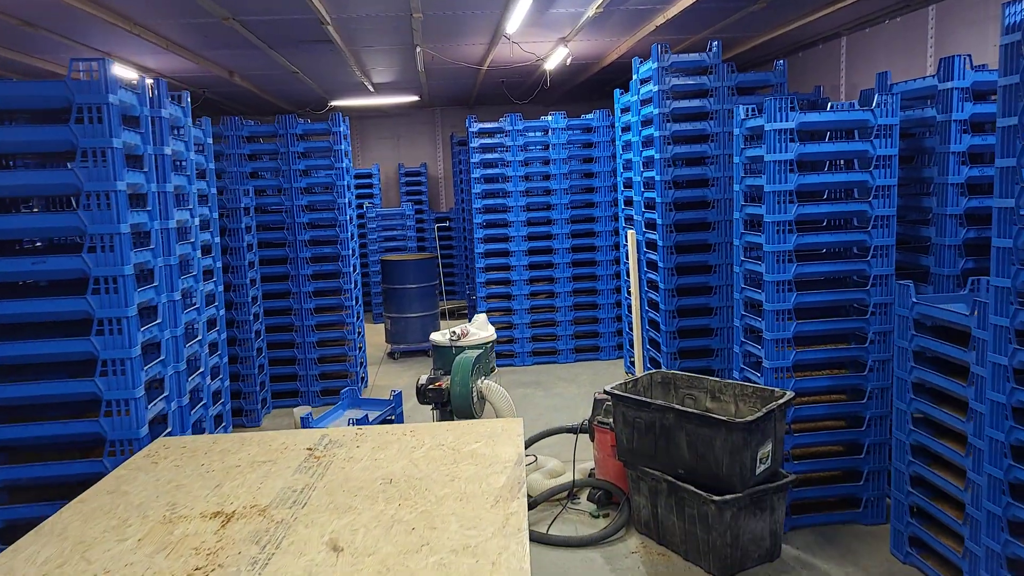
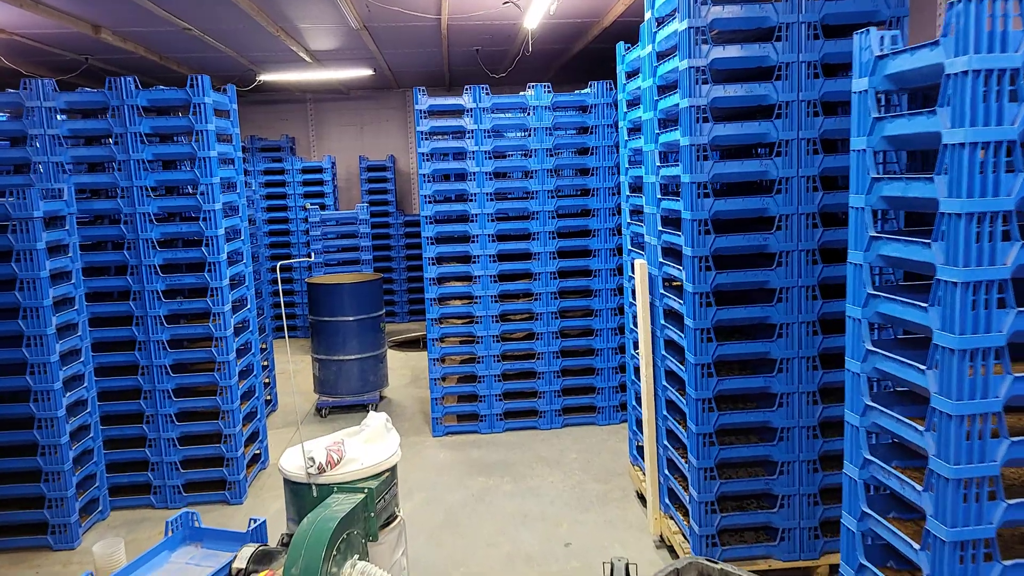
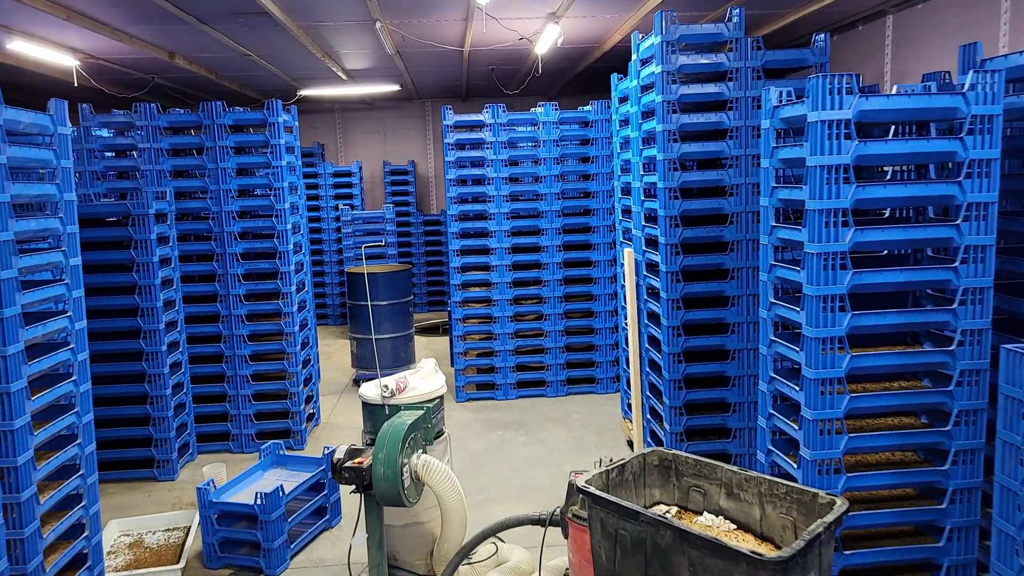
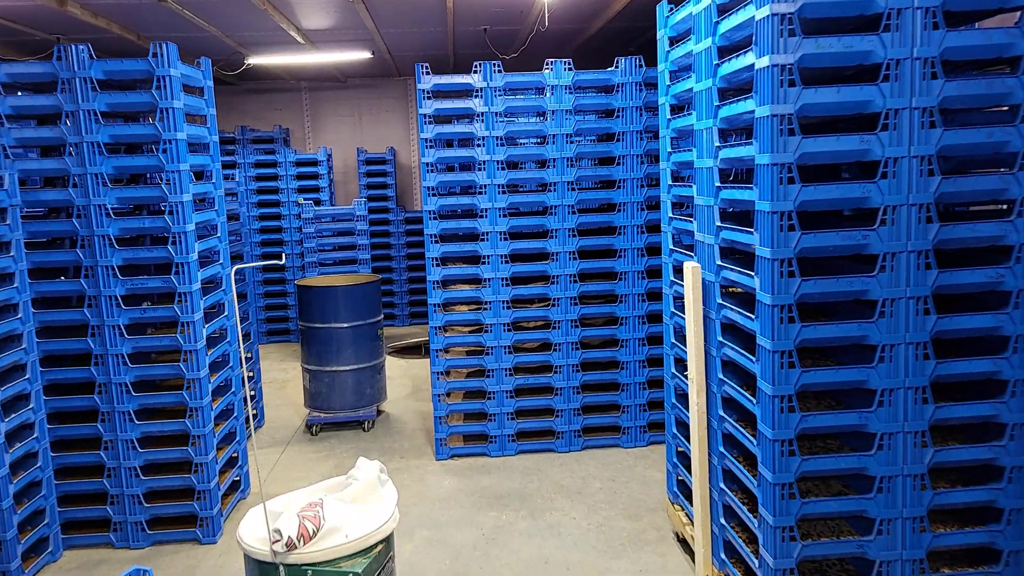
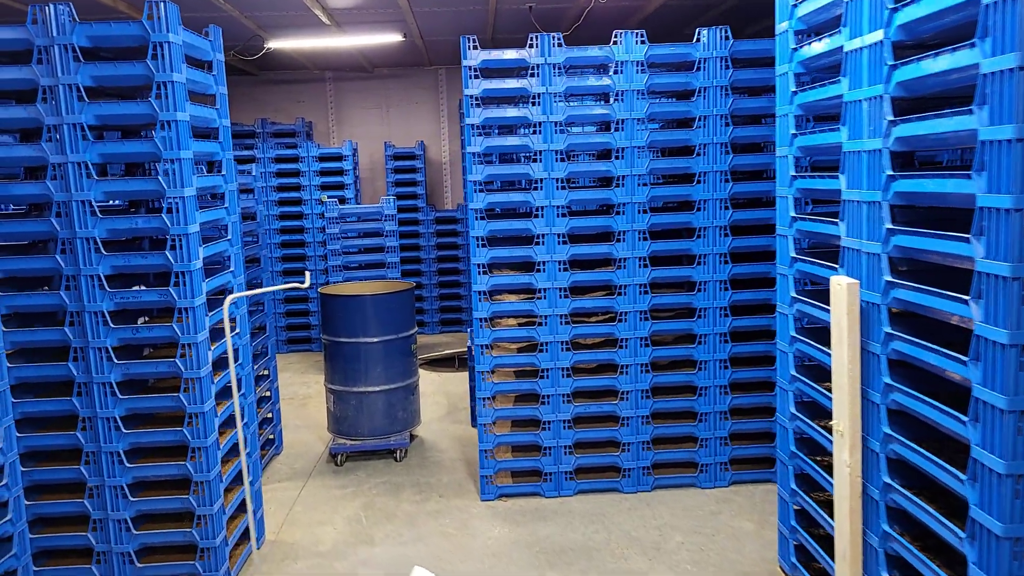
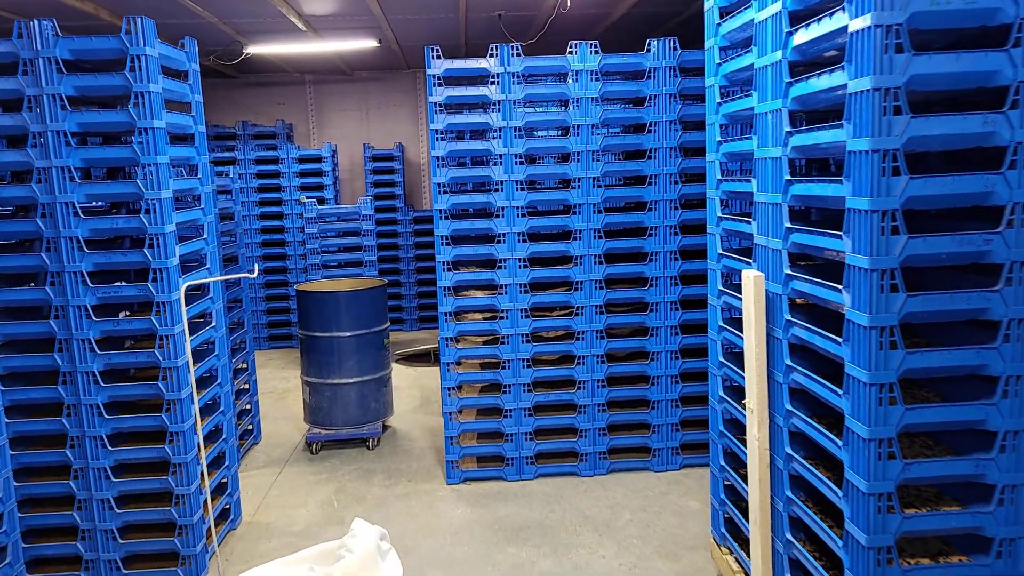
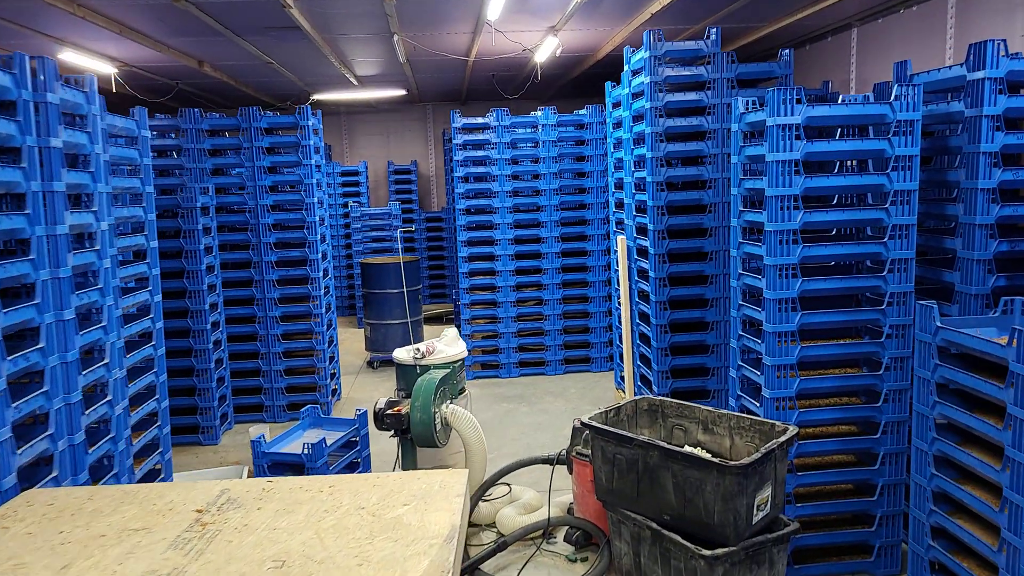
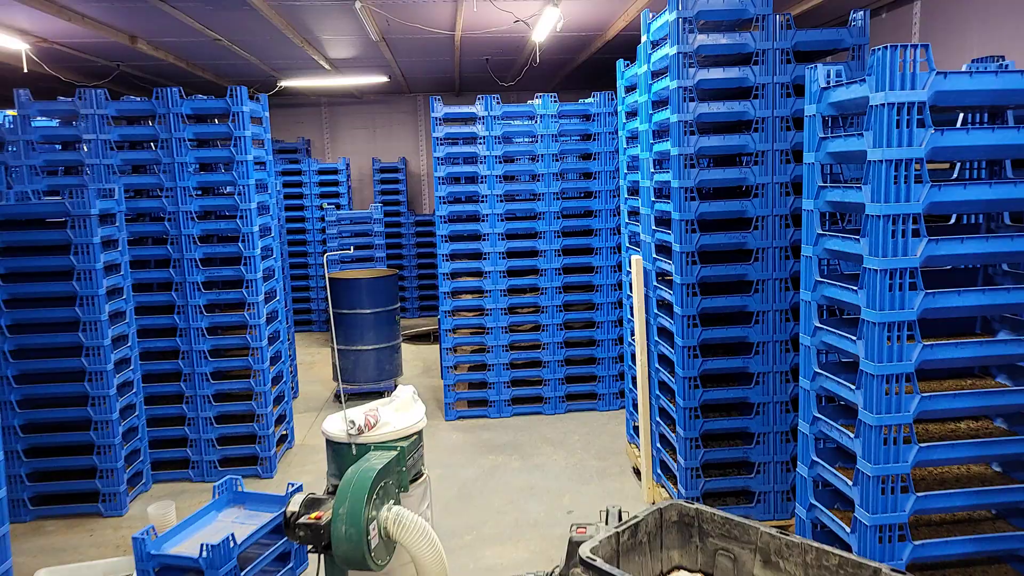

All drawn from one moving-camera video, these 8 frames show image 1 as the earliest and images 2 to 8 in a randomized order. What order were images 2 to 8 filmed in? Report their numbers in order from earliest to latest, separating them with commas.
7, 3, 8, 2, 4, 6, 5
